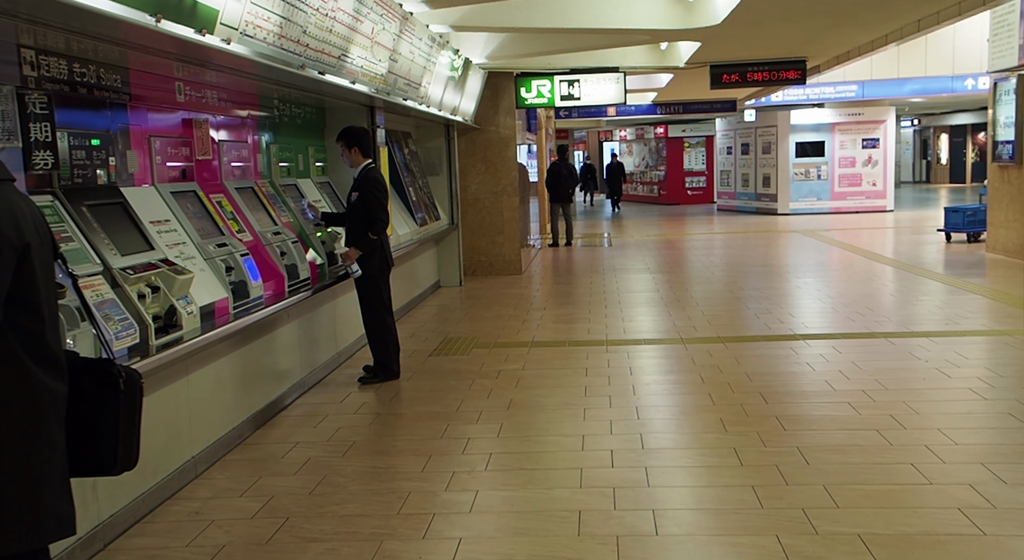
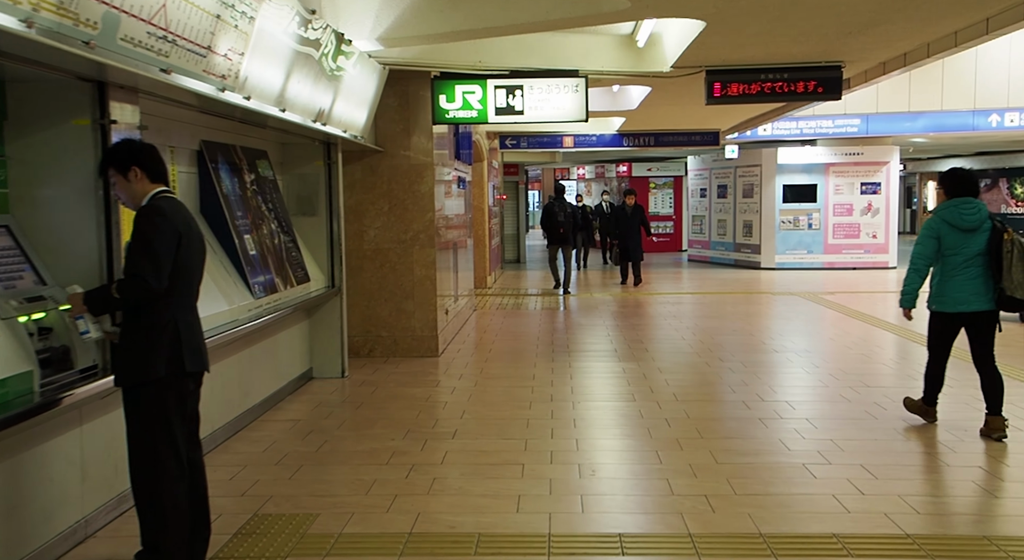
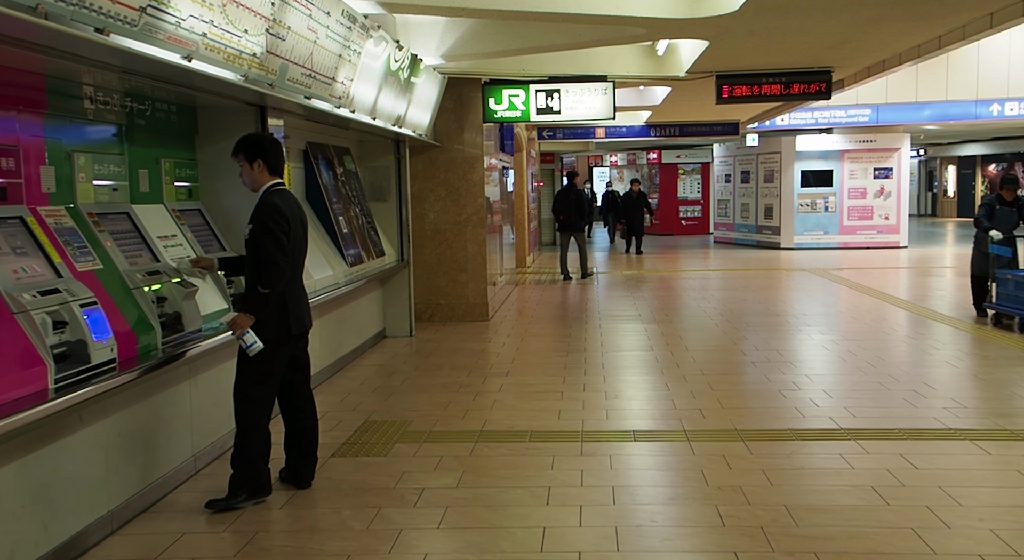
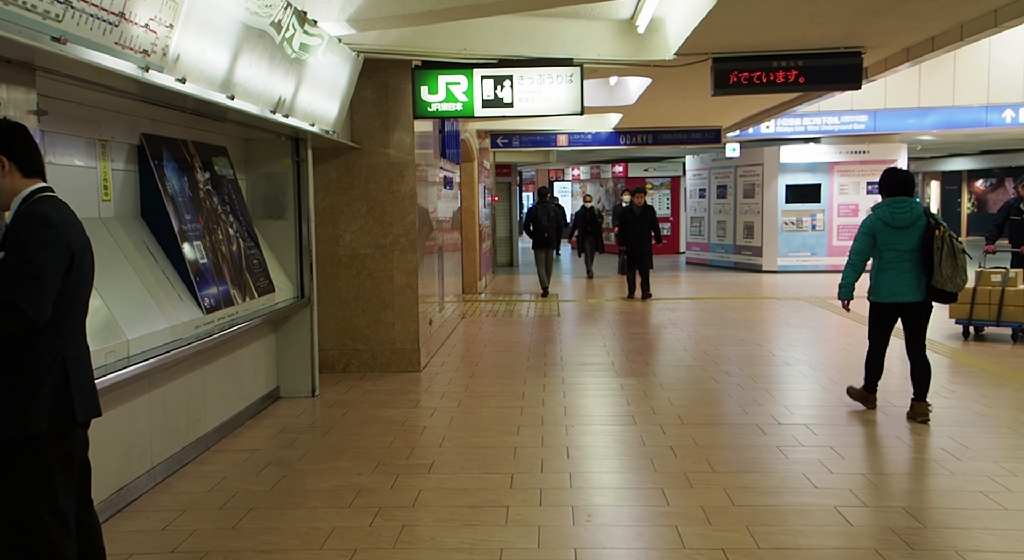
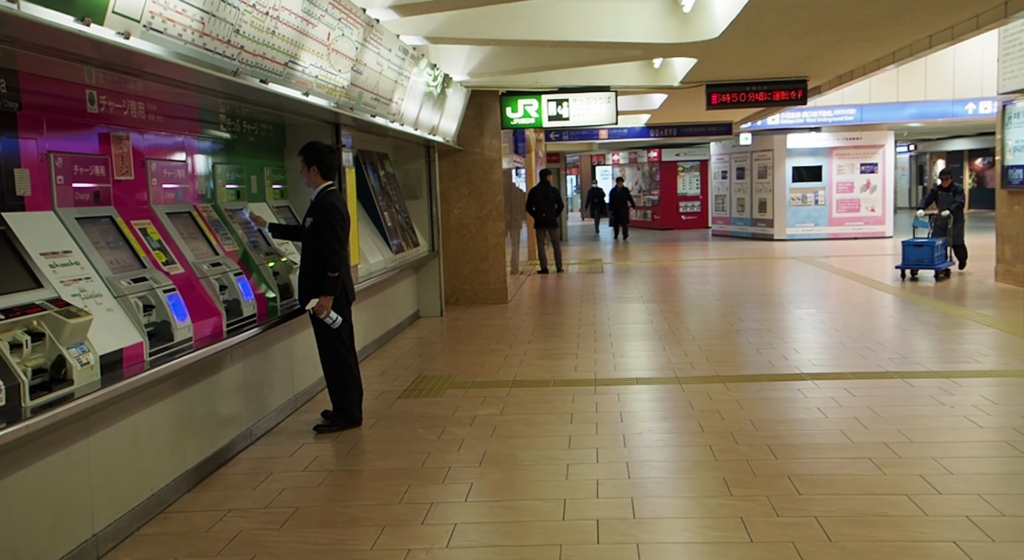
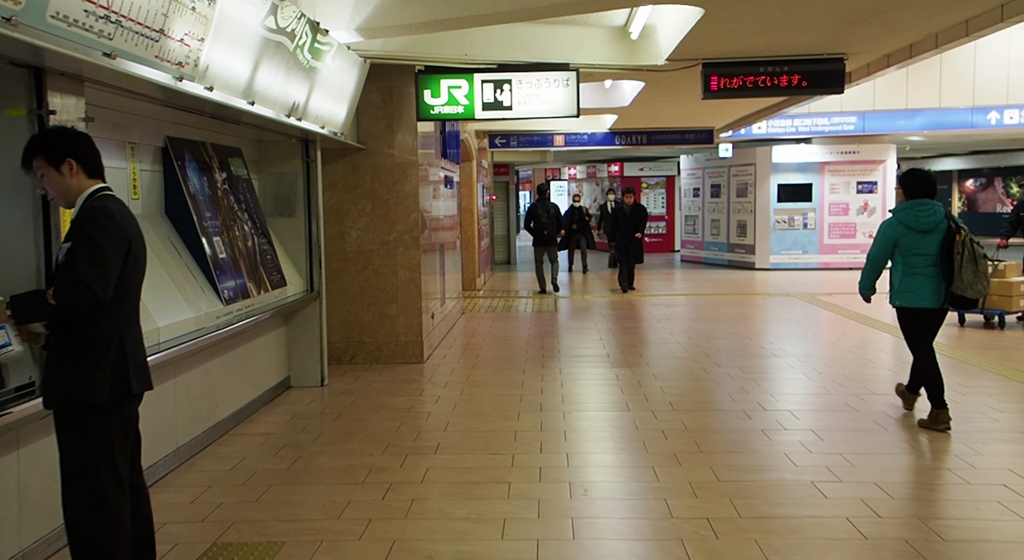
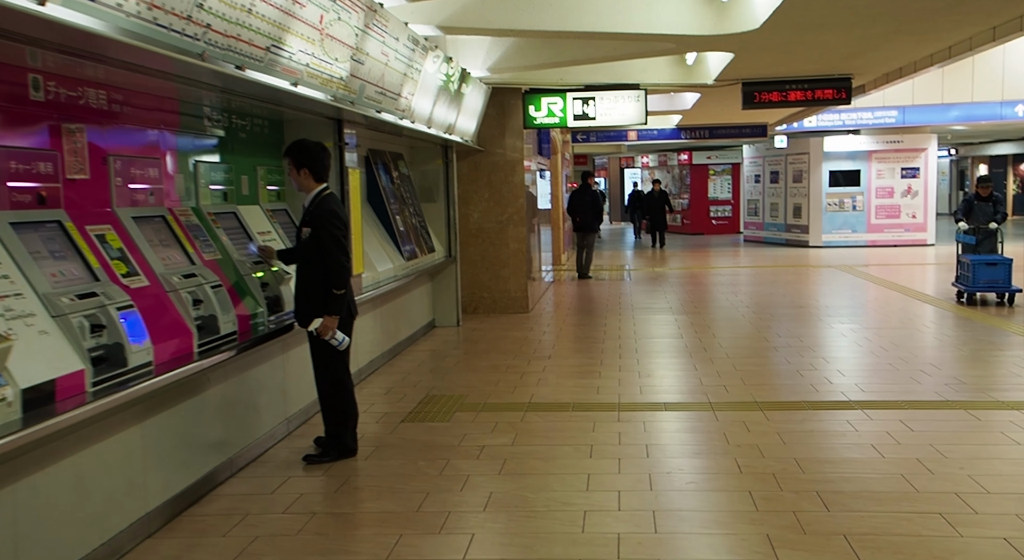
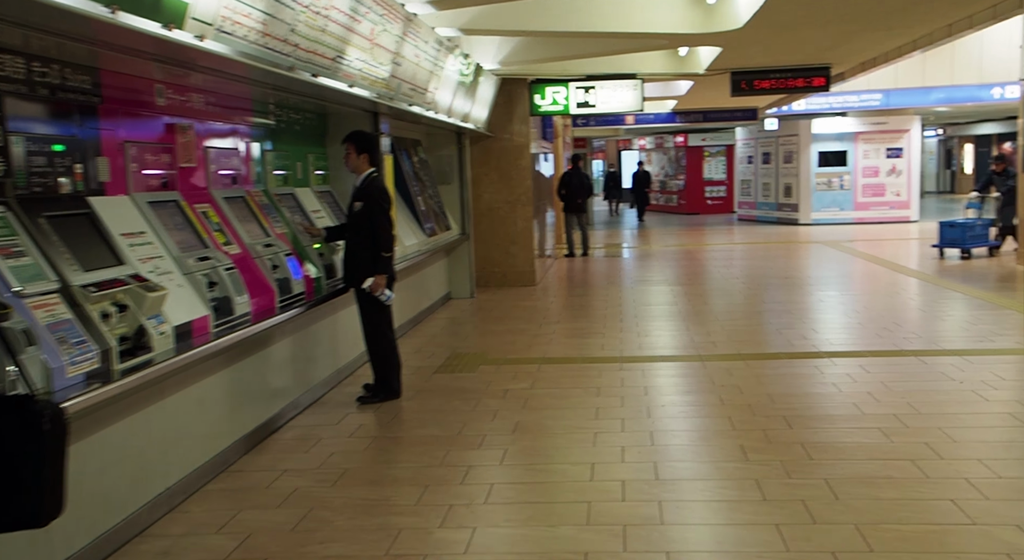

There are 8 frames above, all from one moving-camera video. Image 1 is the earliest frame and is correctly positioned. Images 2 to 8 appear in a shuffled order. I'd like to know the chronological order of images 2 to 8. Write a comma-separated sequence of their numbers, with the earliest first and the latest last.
8, 5, 7, 3, 2, 6, 4
